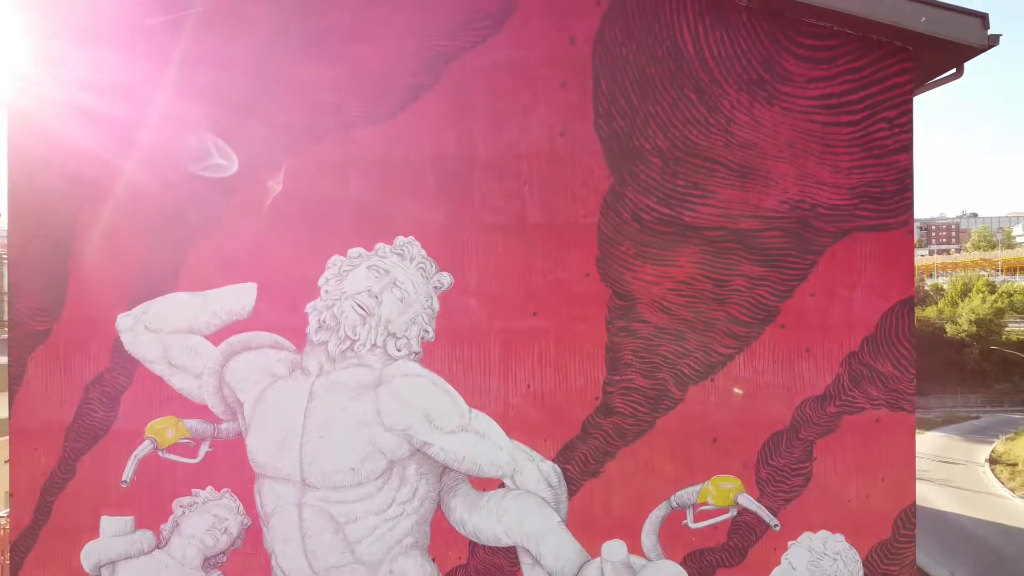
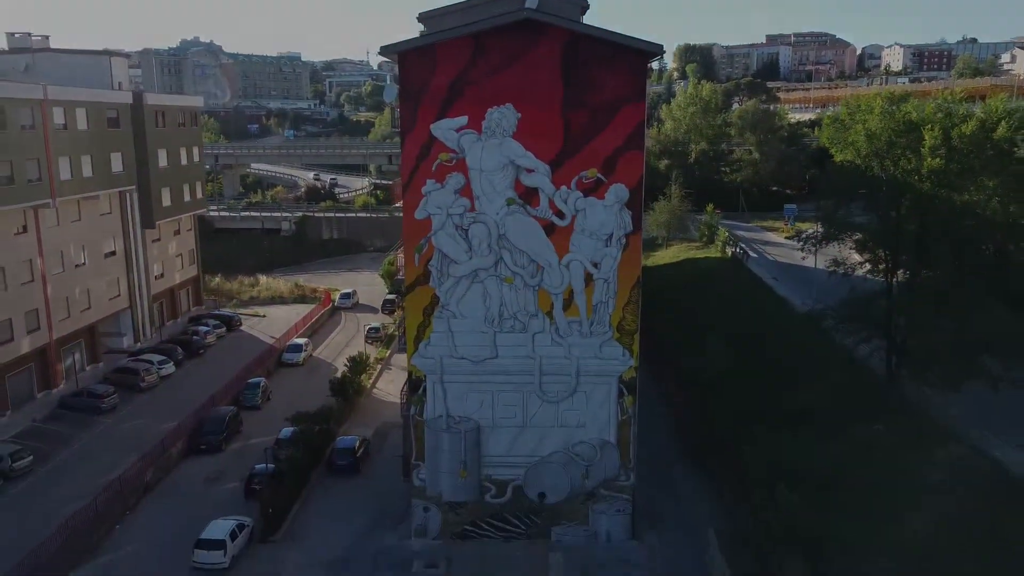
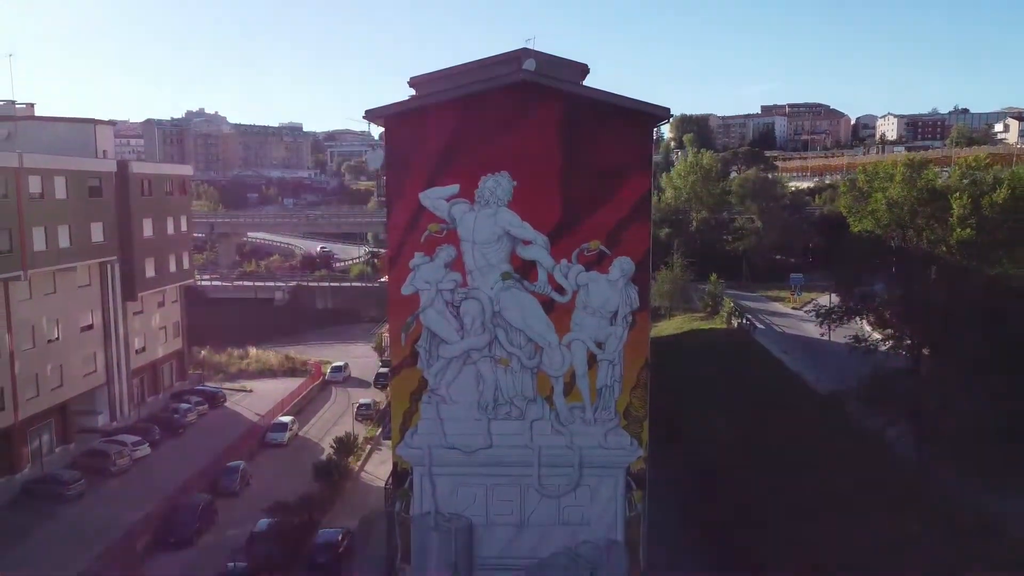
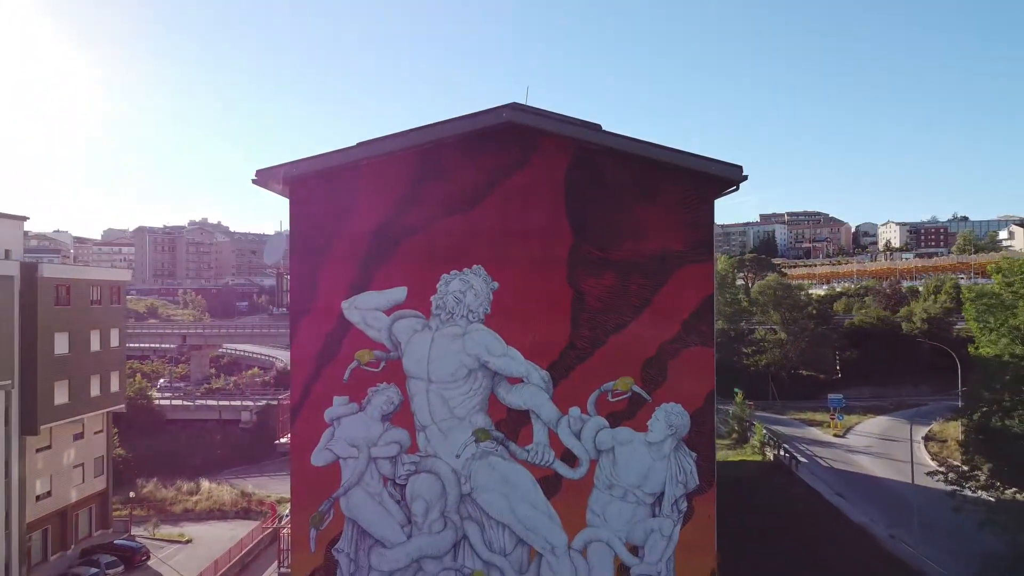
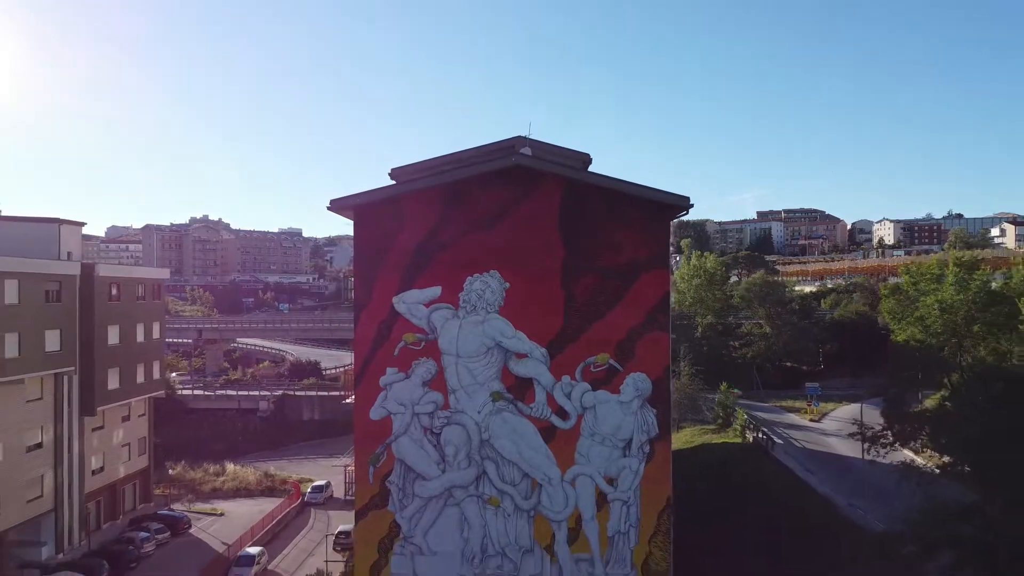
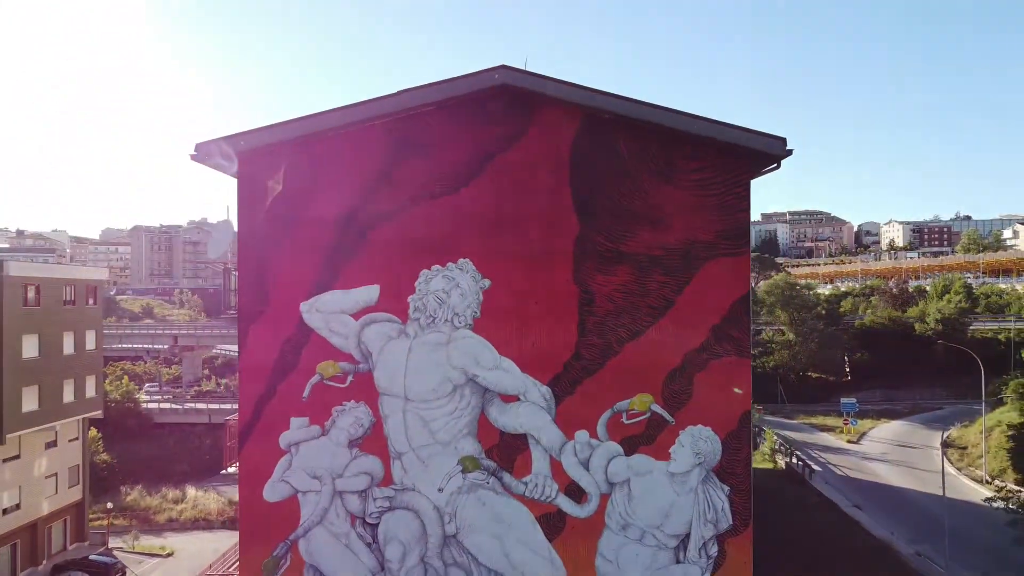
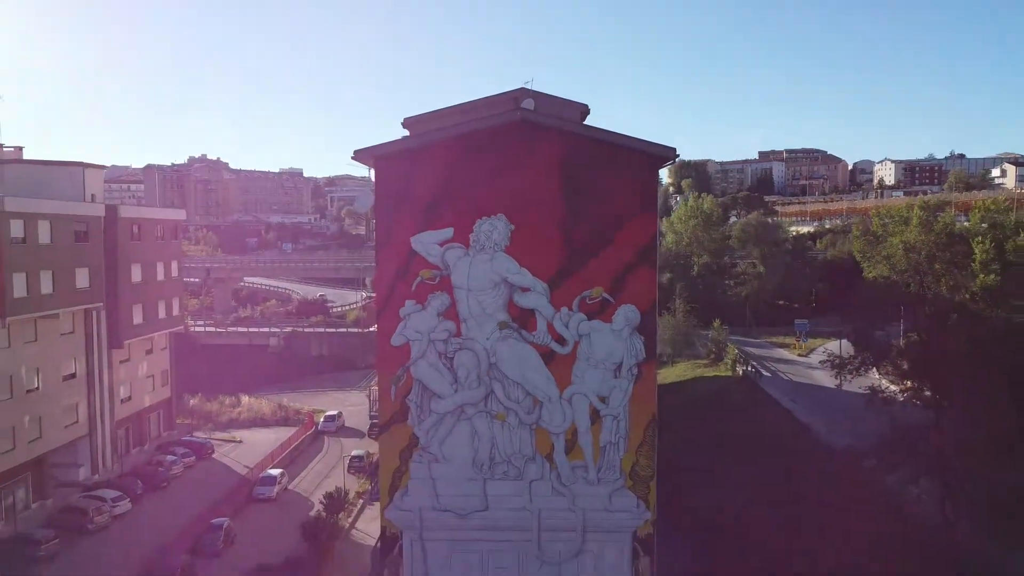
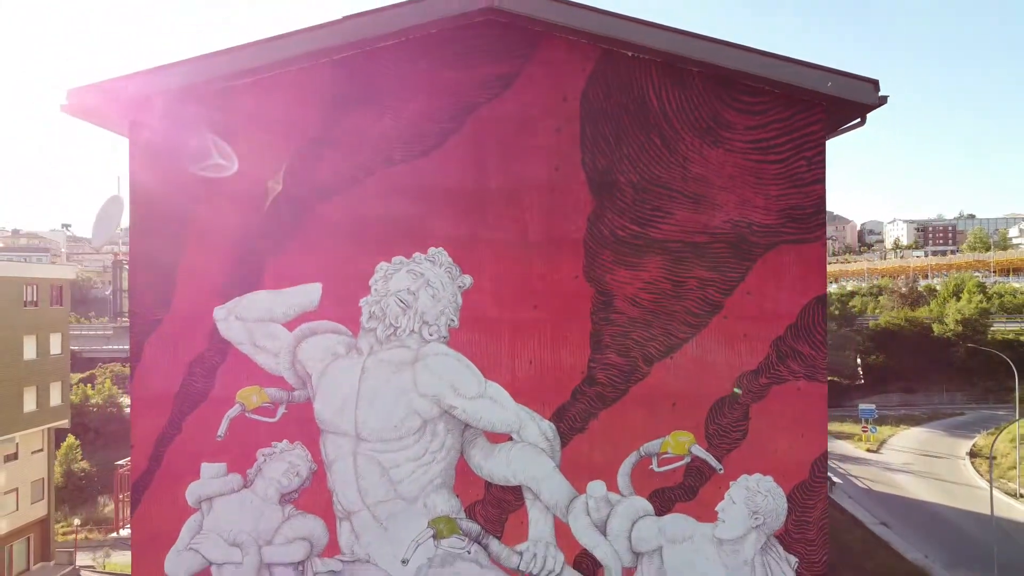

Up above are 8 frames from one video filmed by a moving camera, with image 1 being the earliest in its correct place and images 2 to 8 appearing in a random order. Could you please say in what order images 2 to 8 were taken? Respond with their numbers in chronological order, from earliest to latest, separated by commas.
8, 6, 4, 5, 7, 3, 2
